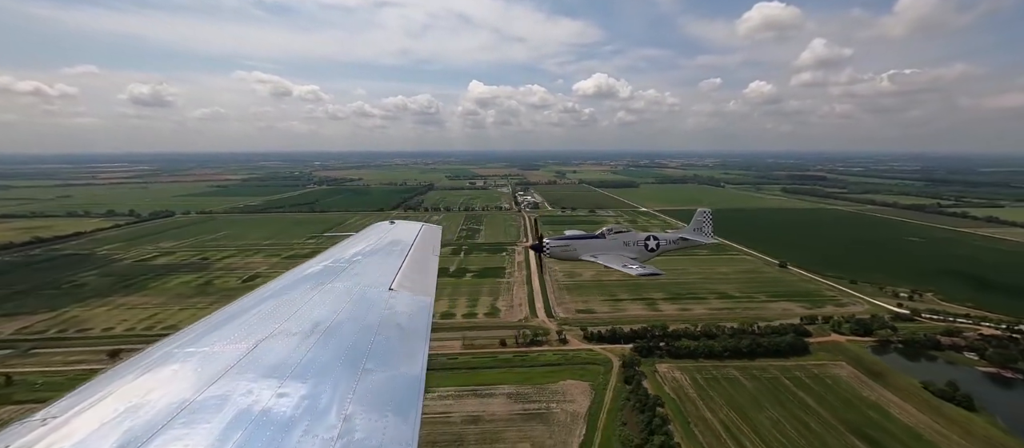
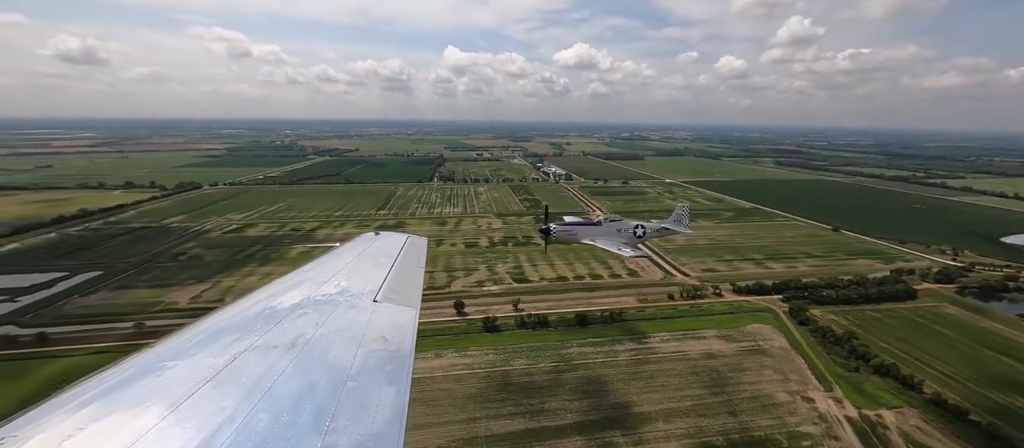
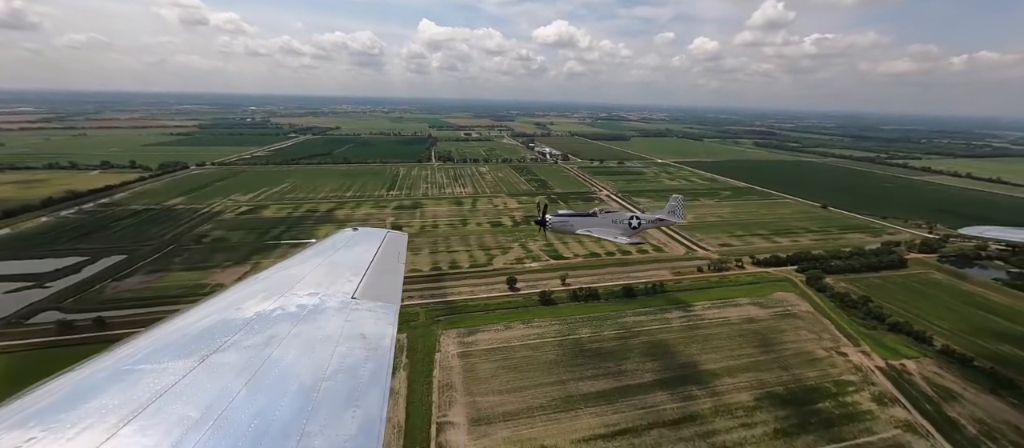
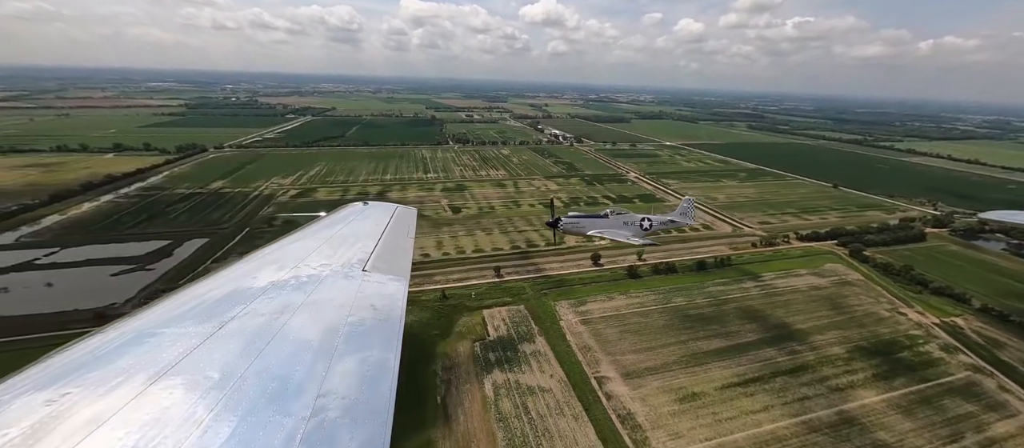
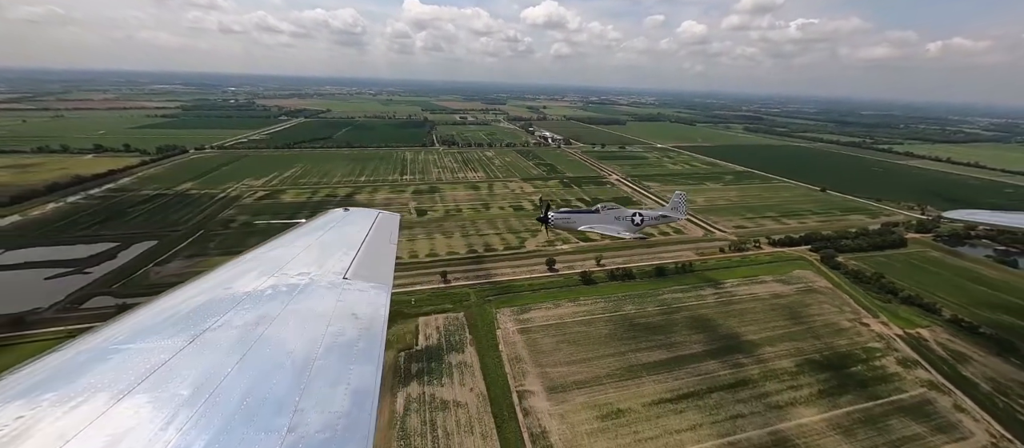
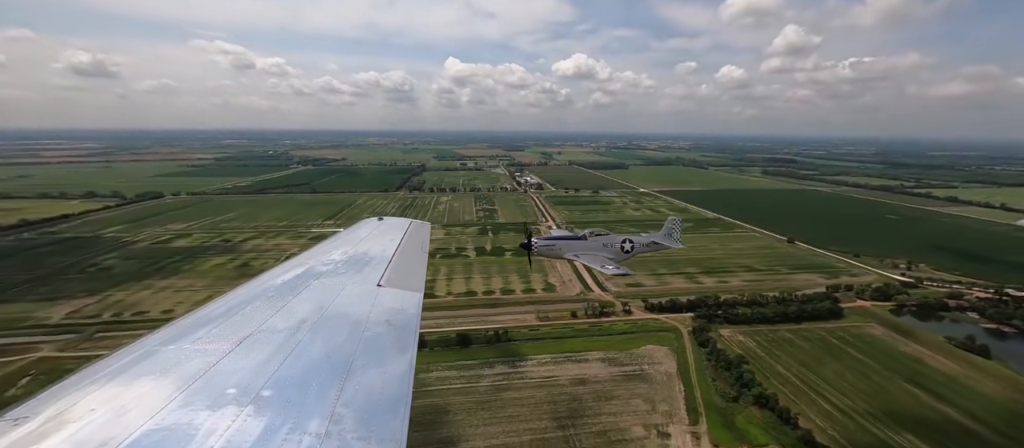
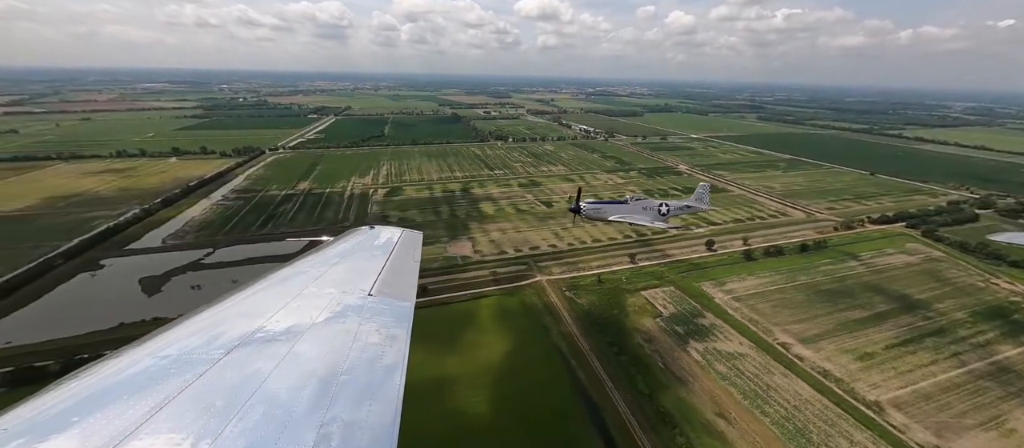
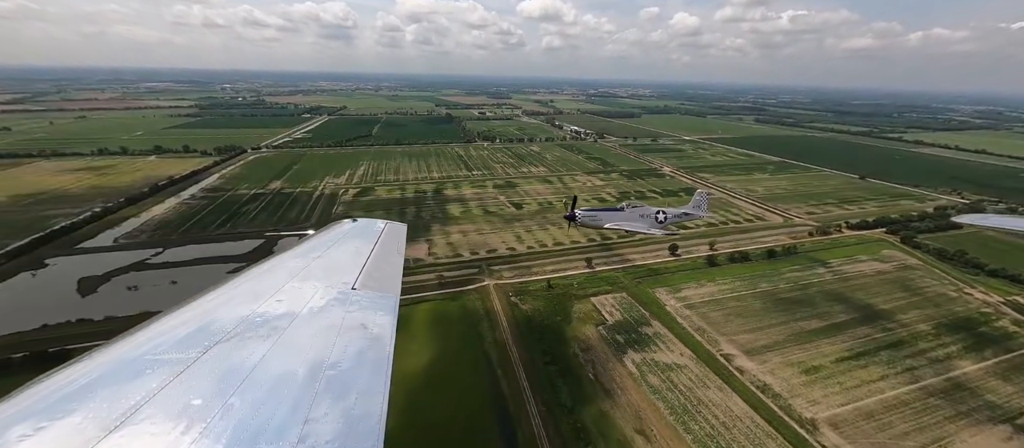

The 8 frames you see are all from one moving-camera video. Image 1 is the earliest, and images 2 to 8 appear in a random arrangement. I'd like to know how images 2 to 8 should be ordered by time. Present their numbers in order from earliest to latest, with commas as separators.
6, 2, 3, 5, 4, 8, 7
